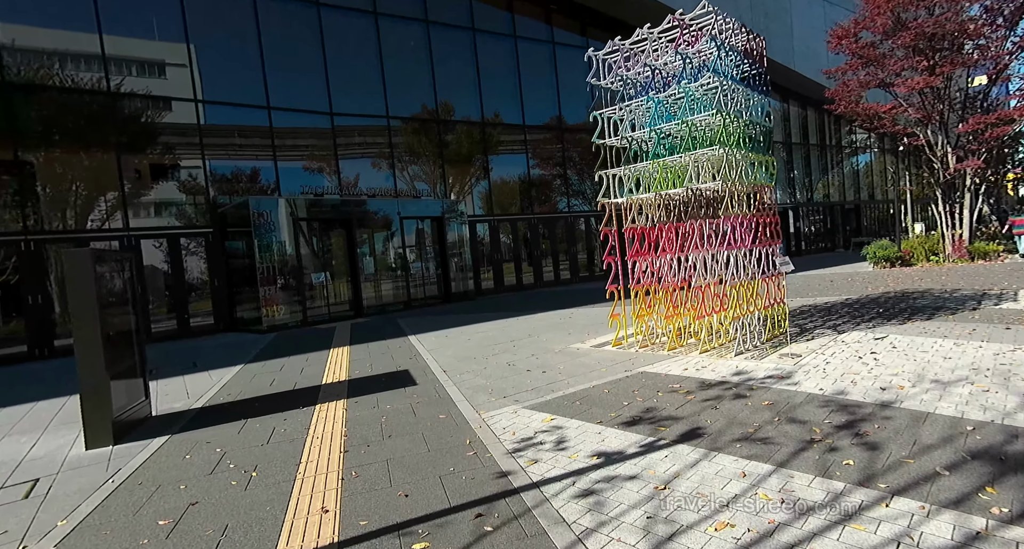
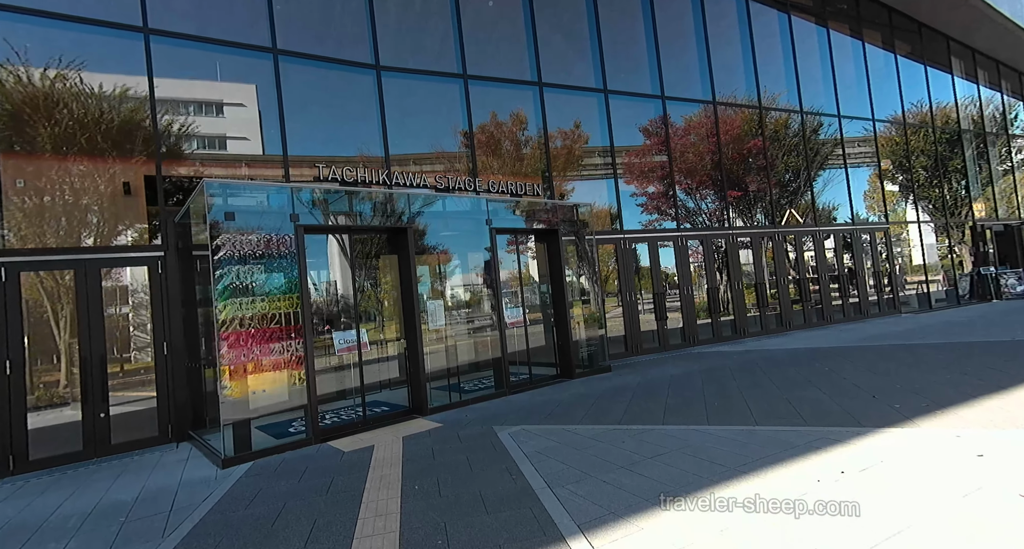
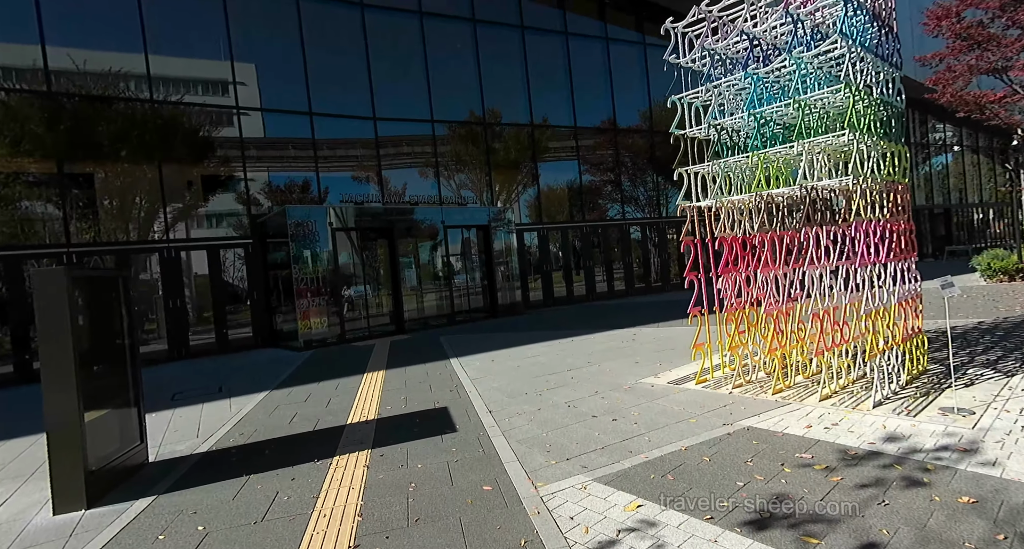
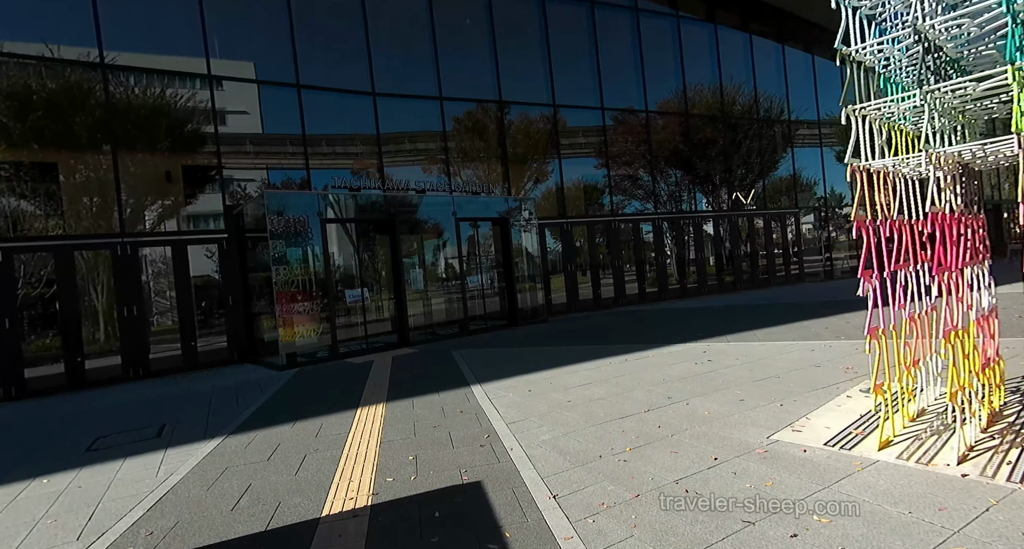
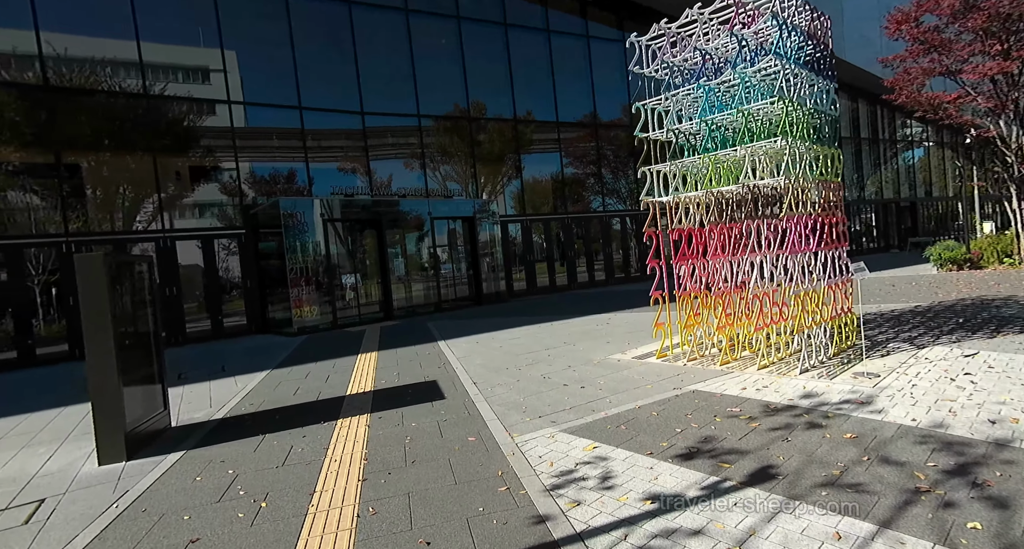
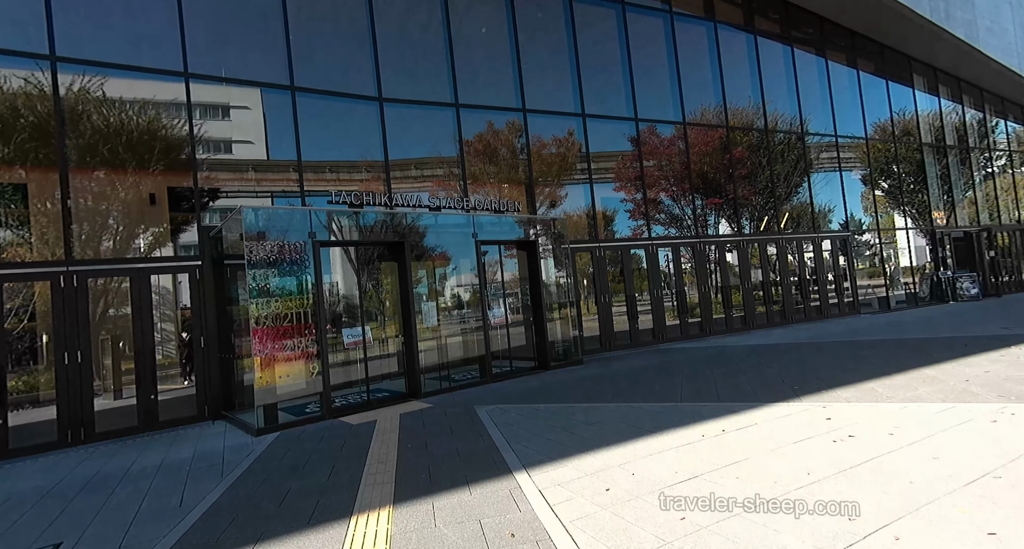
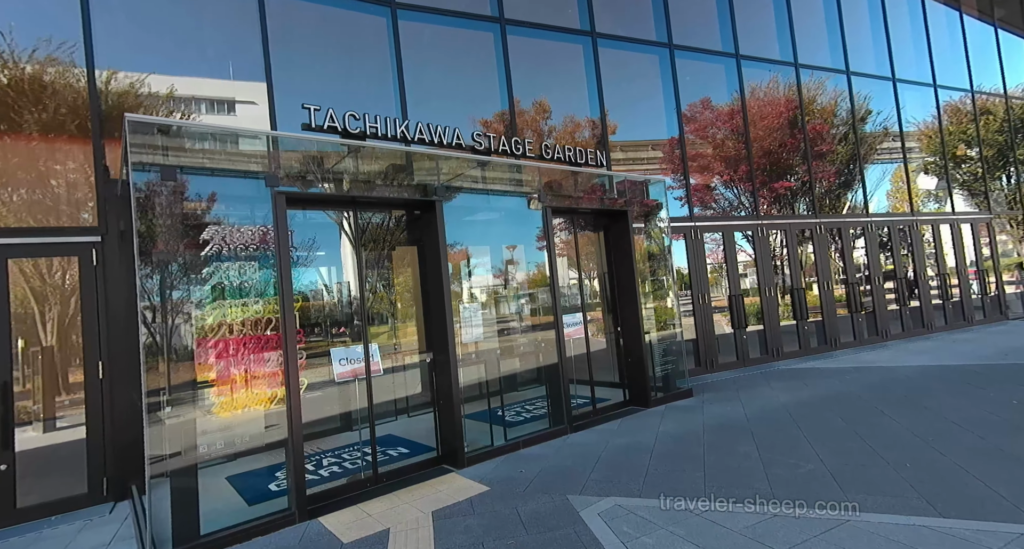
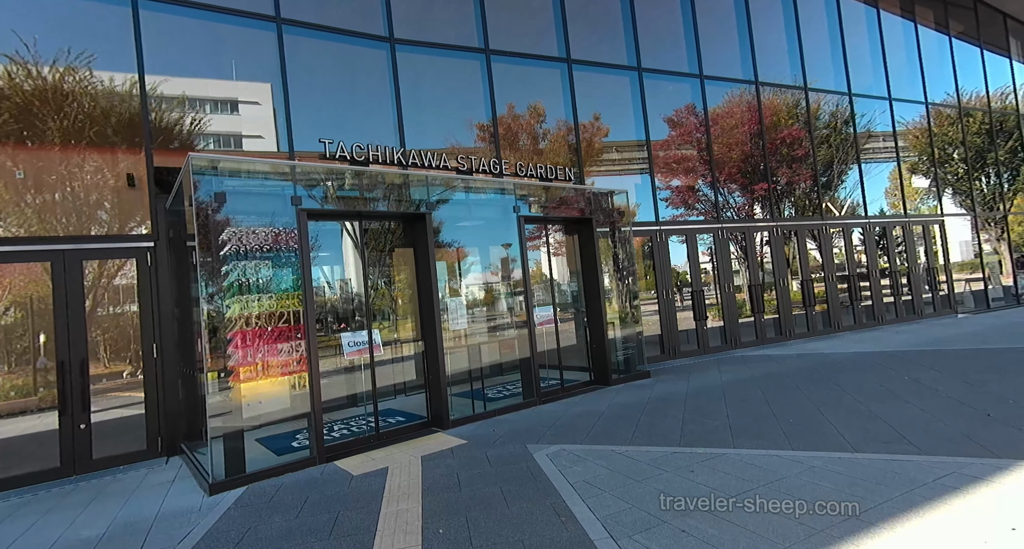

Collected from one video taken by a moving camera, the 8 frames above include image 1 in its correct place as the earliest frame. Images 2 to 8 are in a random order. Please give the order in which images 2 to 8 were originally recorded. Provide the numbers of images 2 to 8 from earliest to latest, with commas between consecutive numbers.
5, 3, 4, 6, 2, 8, 7
